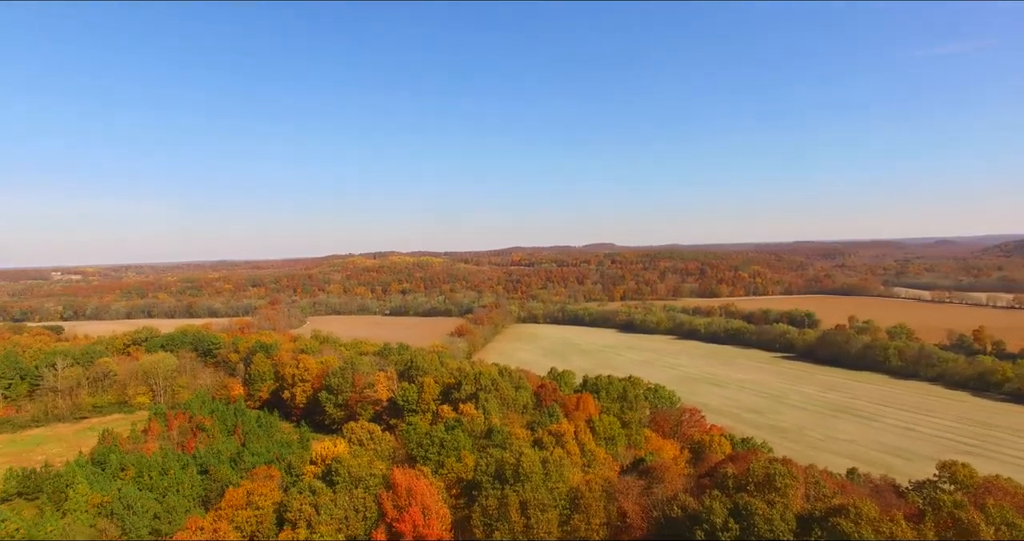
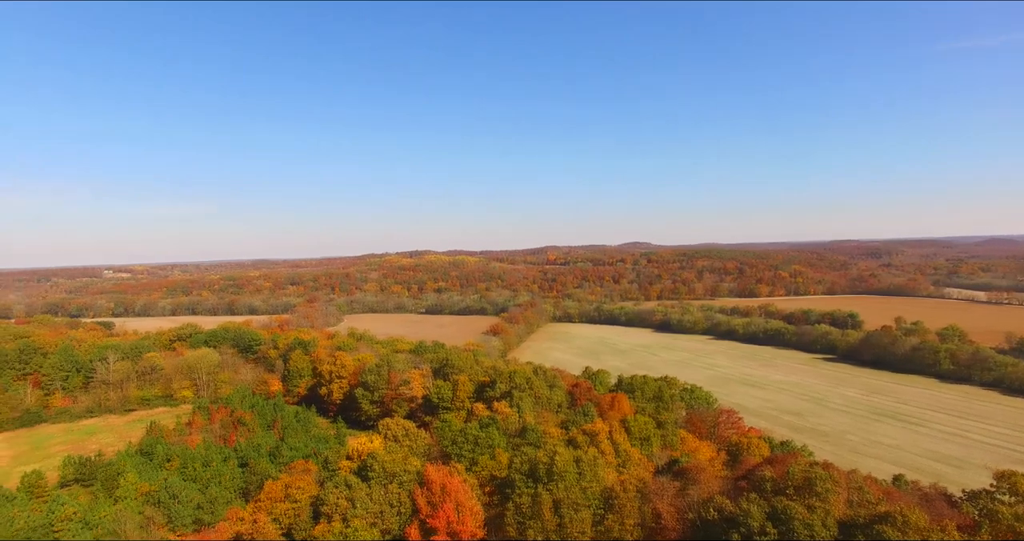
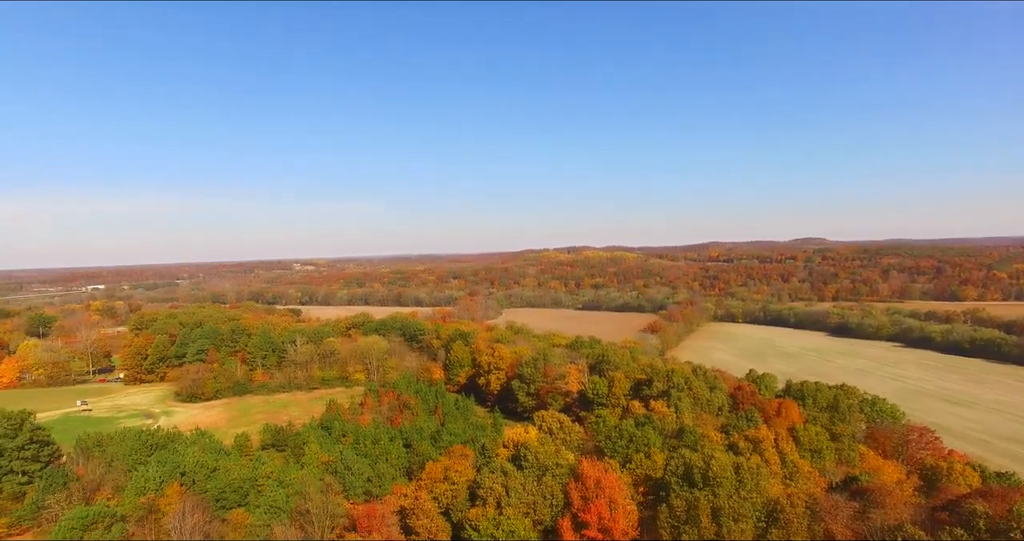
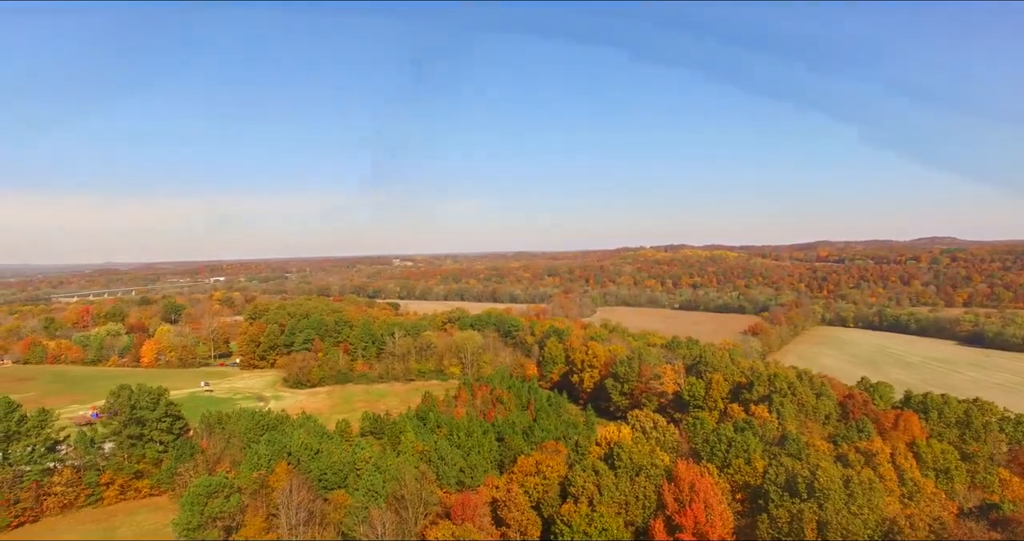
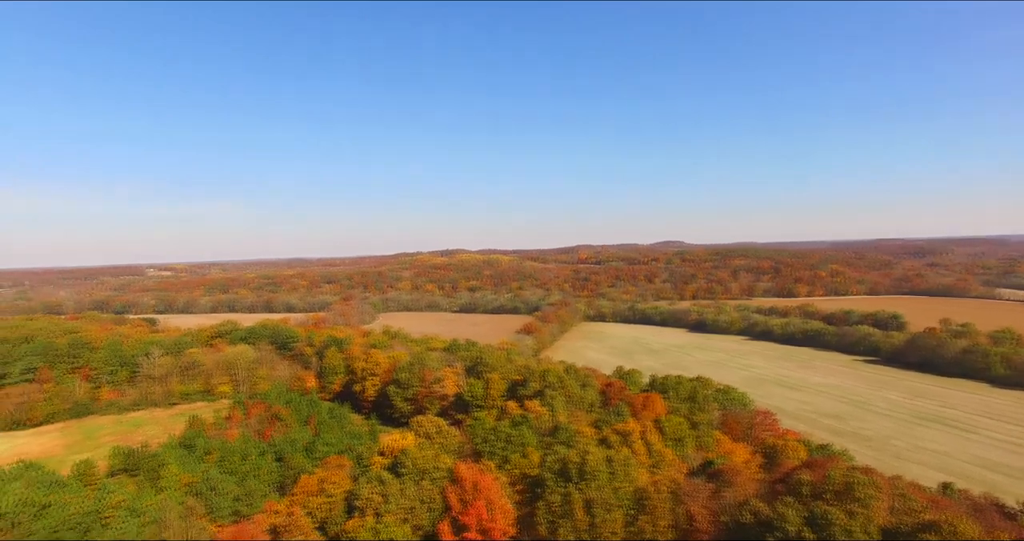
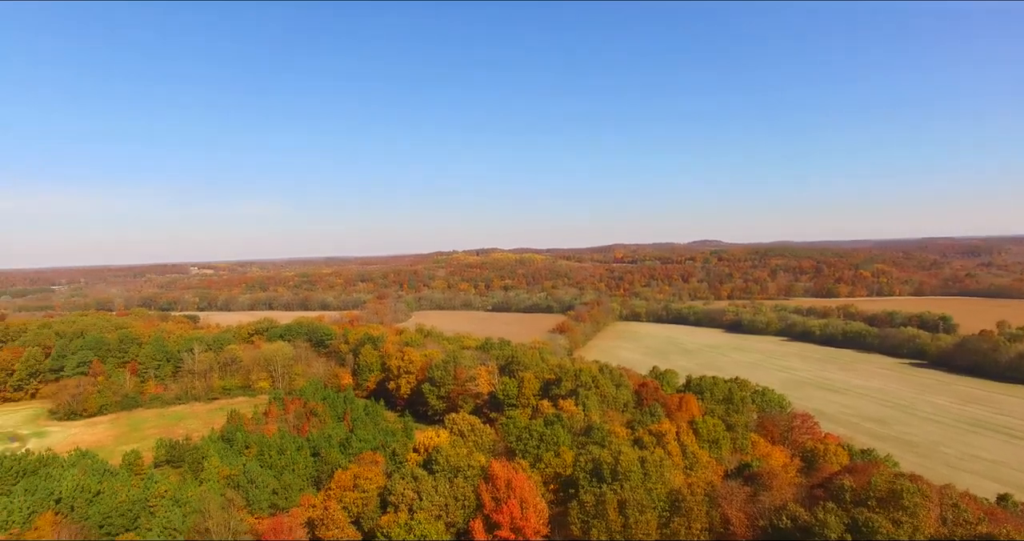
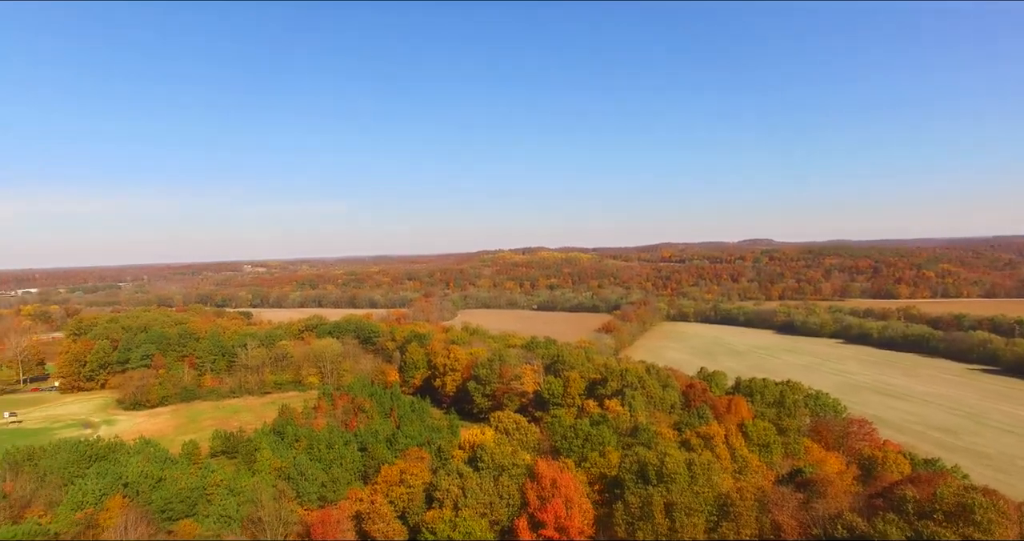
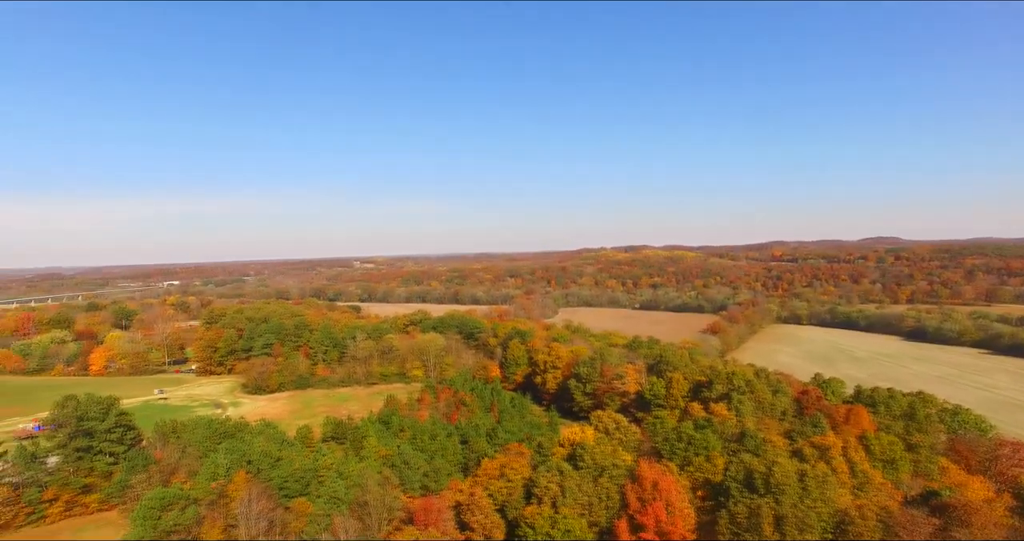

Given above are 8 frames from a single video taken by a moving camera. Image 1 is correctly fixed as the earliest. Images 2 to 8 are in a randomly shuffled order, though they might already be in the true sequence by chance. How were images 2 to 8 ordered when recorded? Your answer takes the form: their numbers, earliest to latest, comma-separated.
2, 5, 6, 7, 3, 8, 4
